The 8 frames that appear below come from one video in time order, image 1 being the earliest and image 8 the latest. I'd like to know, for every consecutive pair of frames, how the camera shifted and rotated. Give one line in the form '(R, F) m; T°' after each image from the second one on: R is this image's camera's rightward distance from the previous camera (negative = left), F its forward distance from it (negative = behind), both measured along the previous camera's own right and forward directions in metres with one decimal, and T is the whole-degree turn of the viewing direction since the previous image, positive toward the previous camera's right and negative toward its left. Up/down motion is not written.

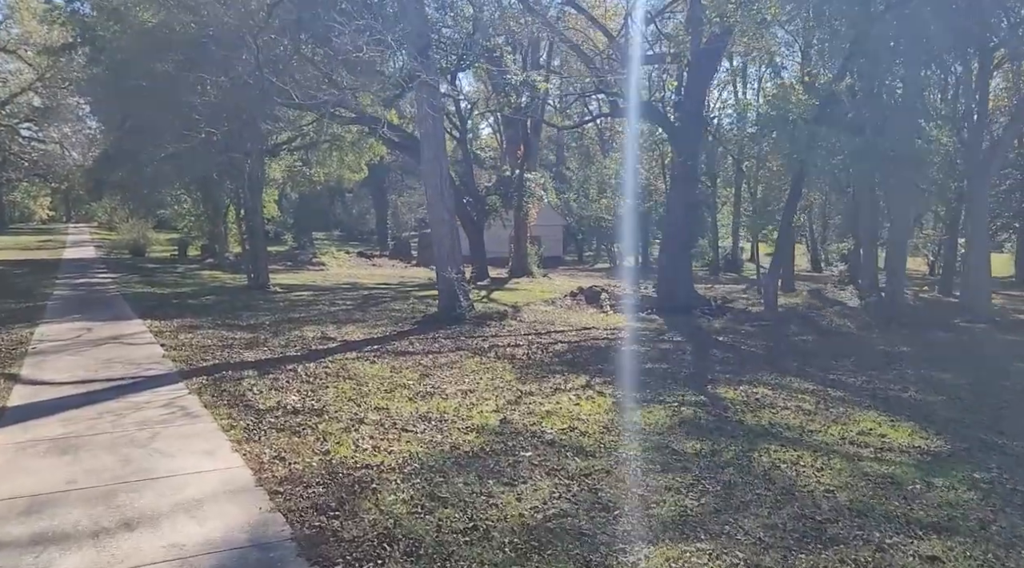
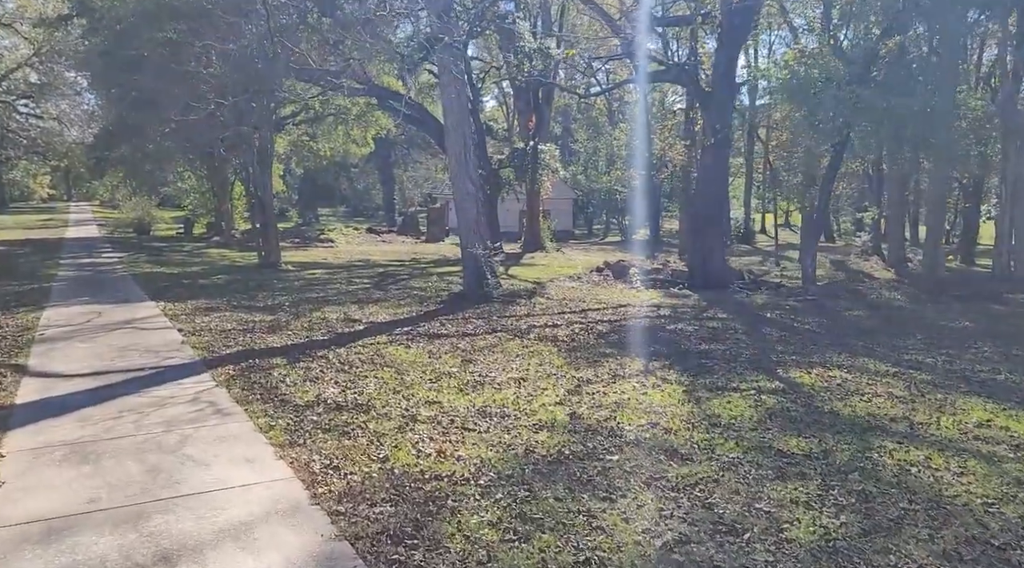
(-0.4, +0.5) m; 0°
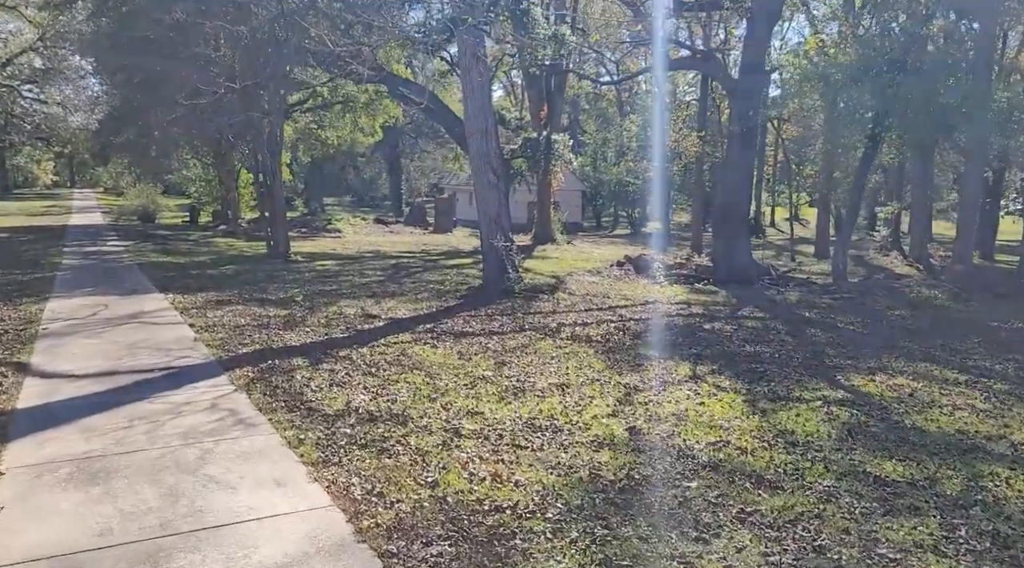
(-0.3, +0.4) m; 0°
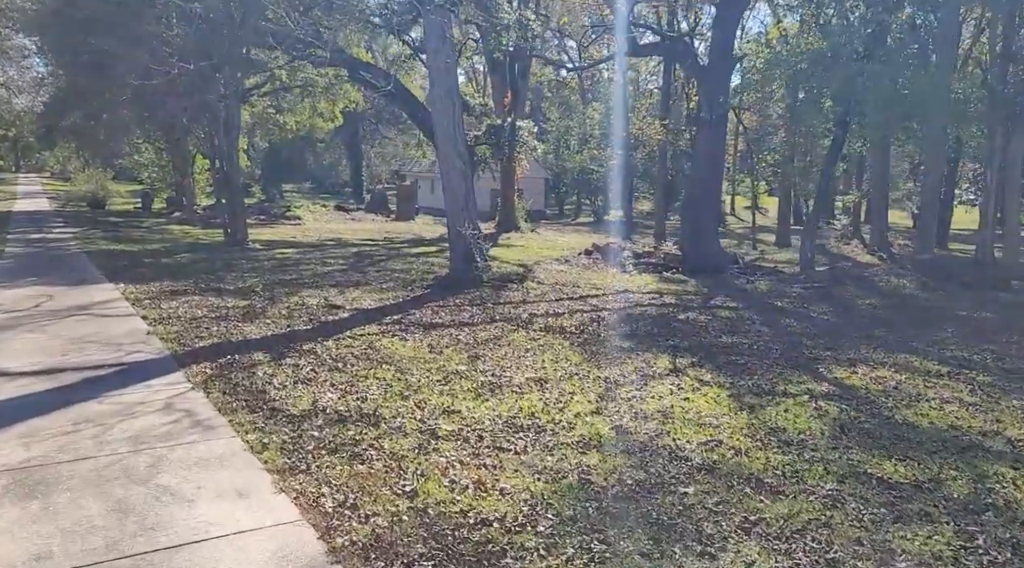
(-0.1, +0.2) m; +3°
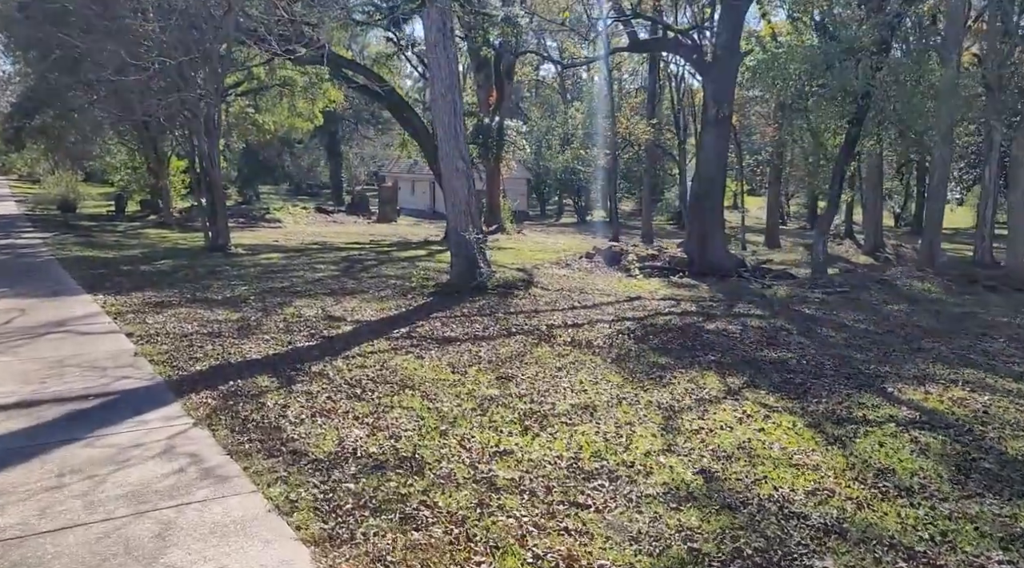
(-0.4, +0.5) m; +2°
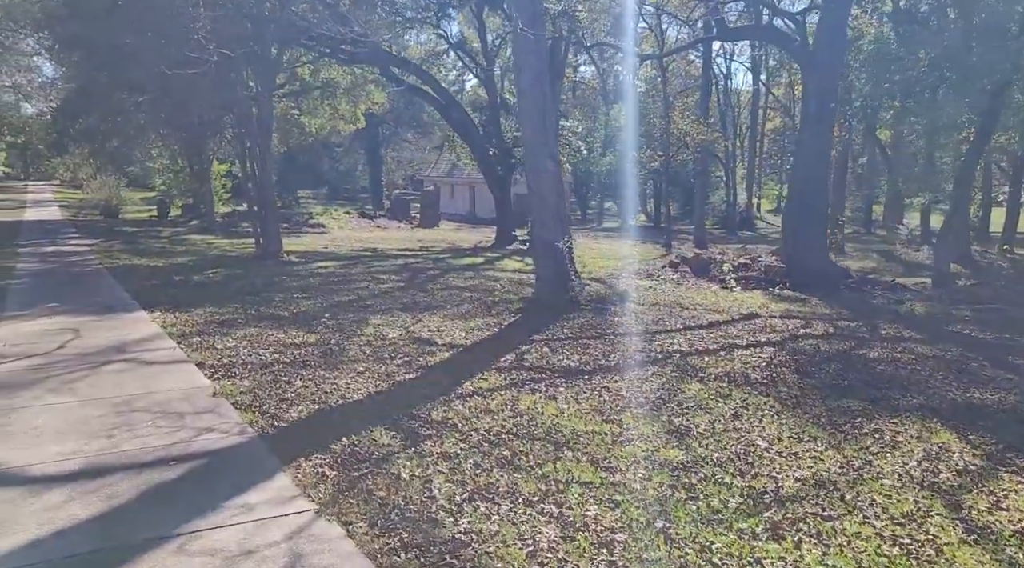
(-0.8, +1.0) m; -2°
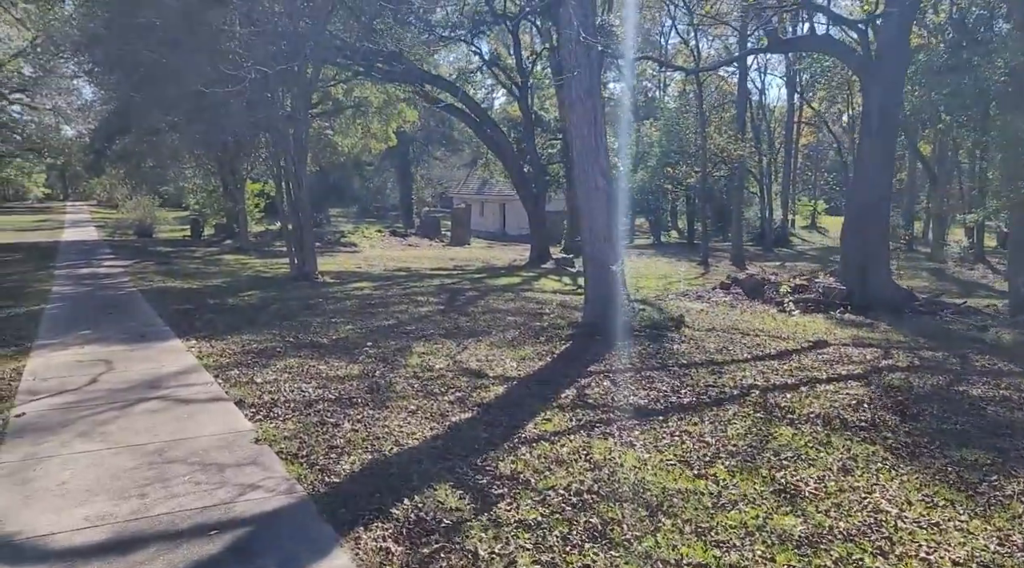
(-0.3, +0.5) m; -2°
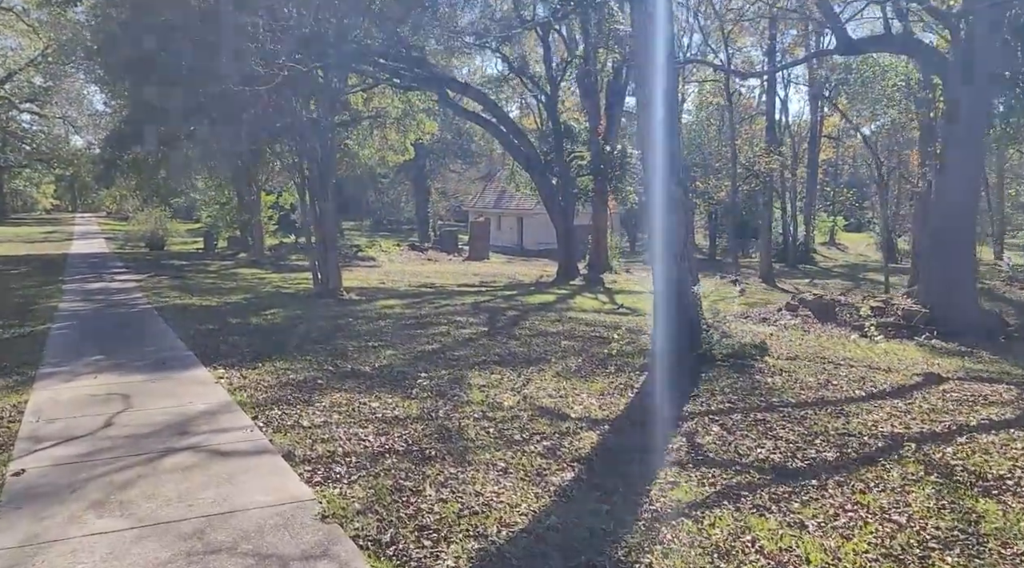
(-0.6, +0.9) m; -1°
